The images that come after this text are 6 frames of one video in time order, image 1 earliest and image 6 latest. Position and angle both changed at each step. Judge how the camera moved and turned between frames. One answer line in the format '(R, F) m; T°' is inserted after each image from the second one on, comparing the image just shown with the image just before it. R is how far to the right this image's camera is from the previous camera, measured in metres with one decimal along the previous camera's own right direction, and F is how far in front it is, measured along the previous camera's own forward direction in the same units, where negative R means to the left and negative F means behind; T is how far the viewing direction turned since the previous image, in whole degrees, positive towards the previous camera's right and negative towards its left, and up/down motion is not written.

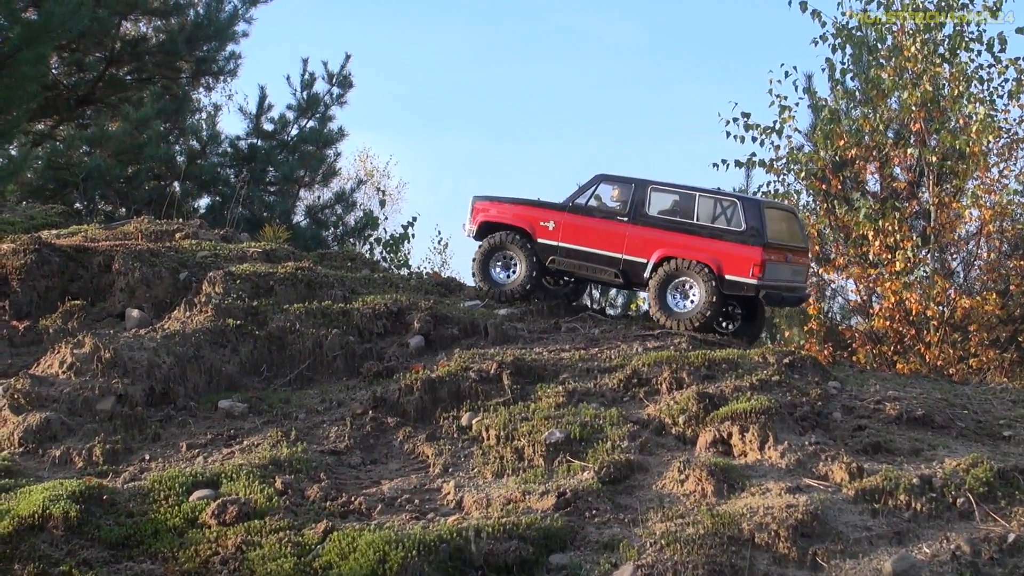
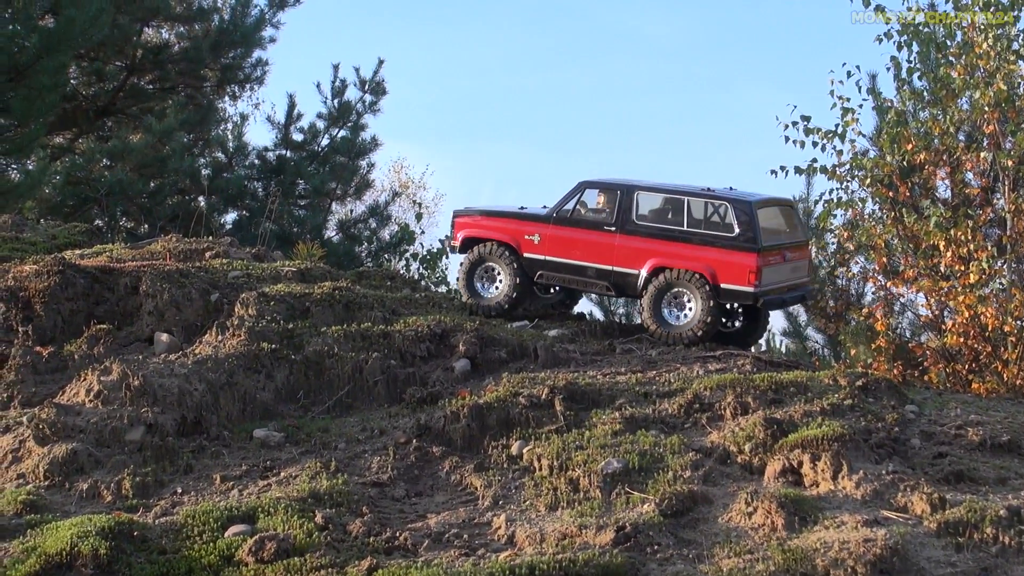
(-0.2, +0.5) m; -1°
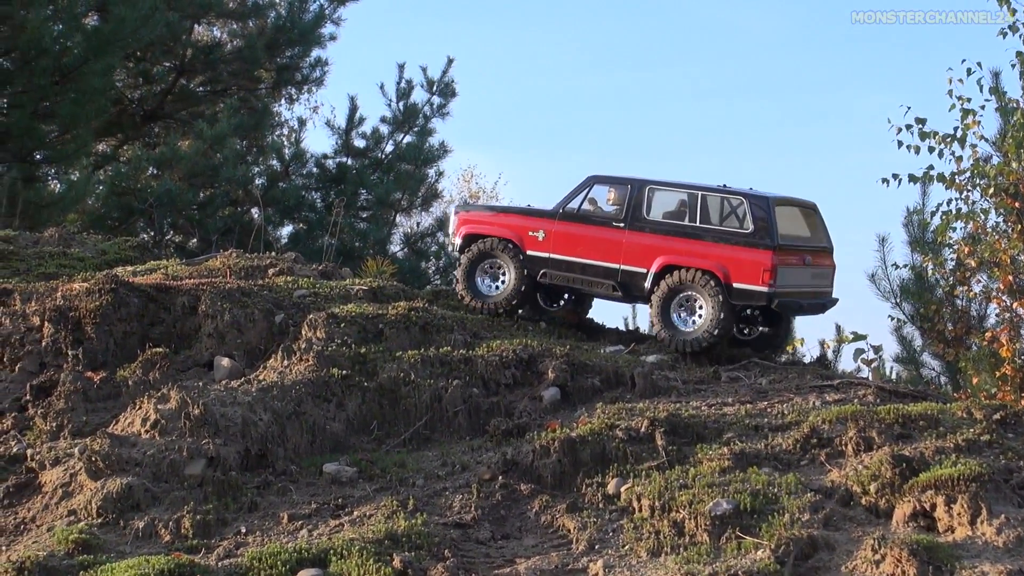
(-0.4, +0.8) m; 0°
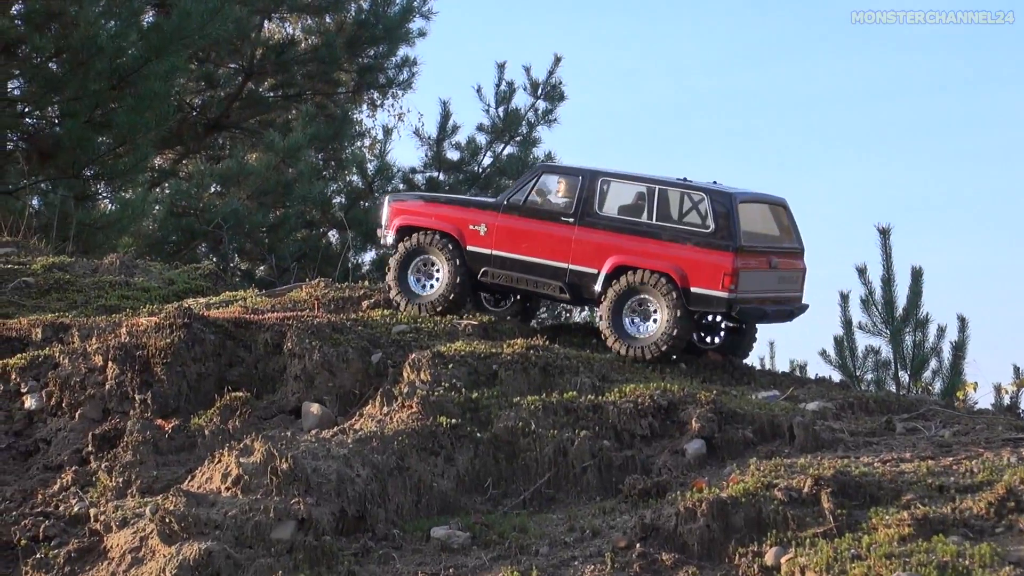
(-0.6, +1.1) m; -1°
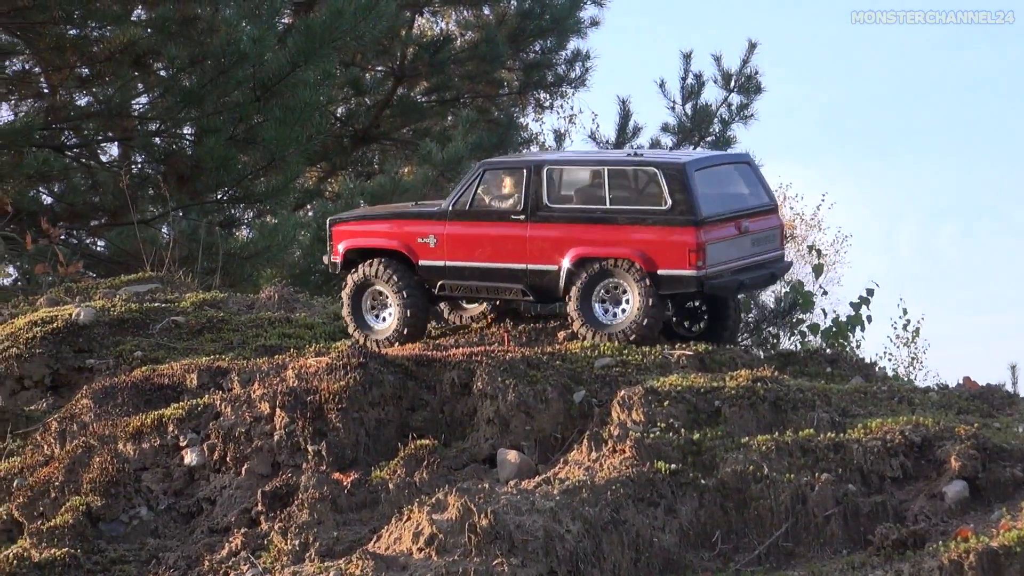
(-0.7, +0.9) m; -2°
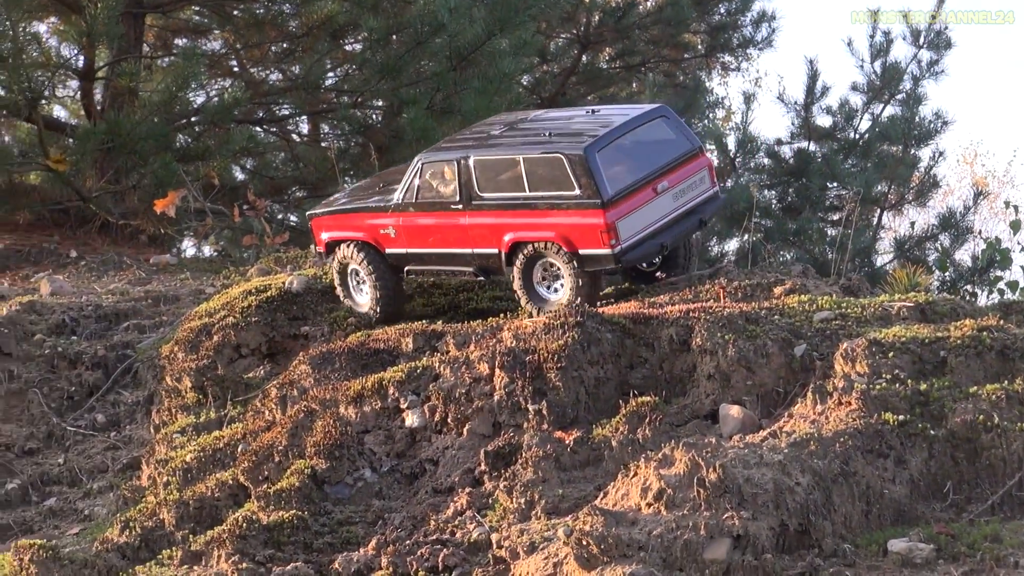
(-0.6, 0.0) m; -3°
